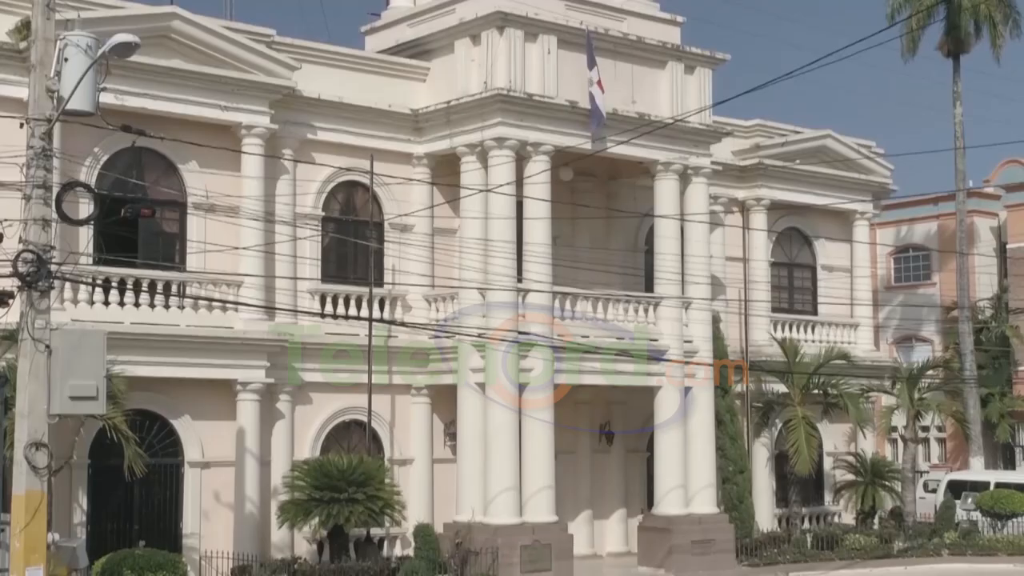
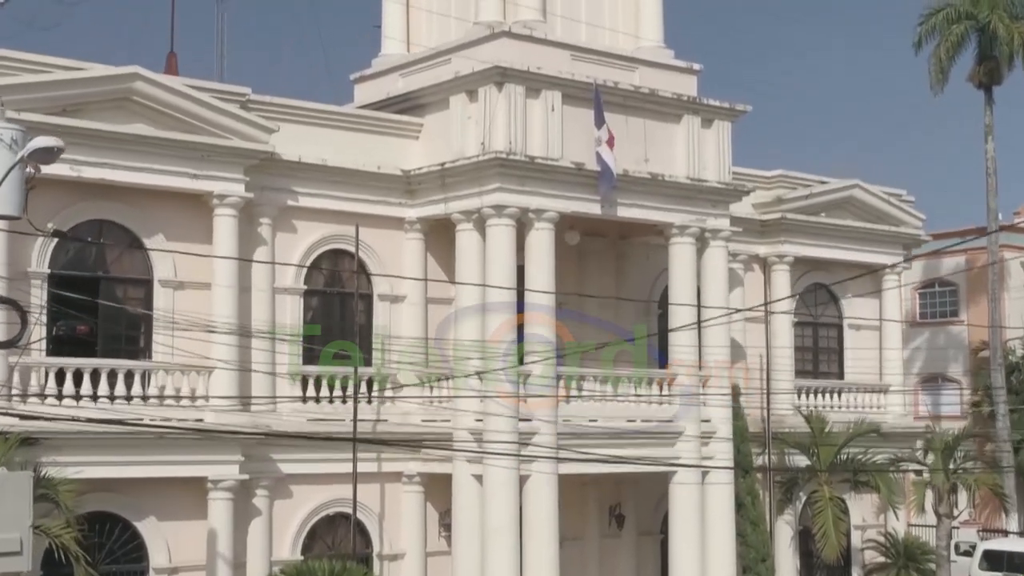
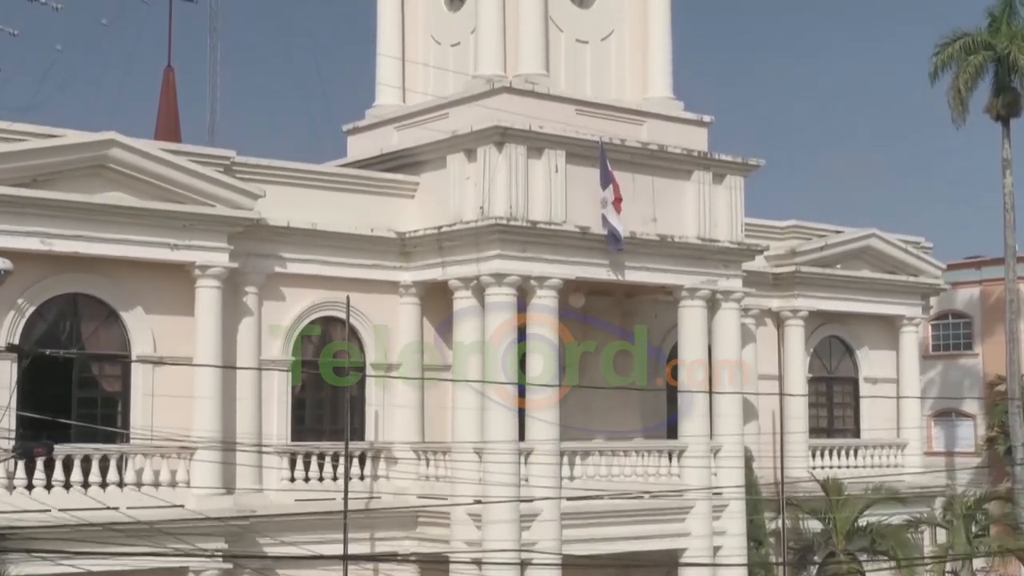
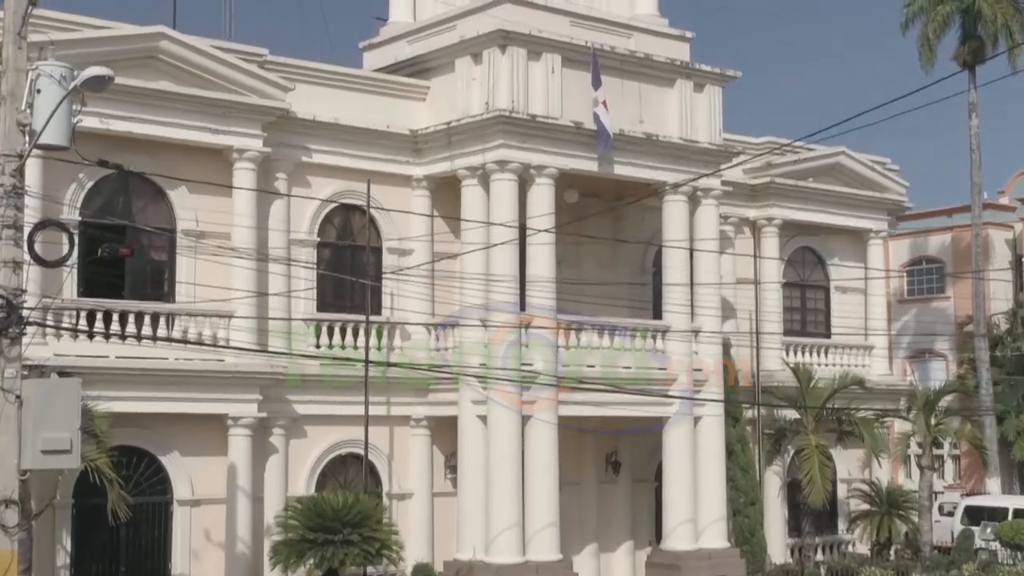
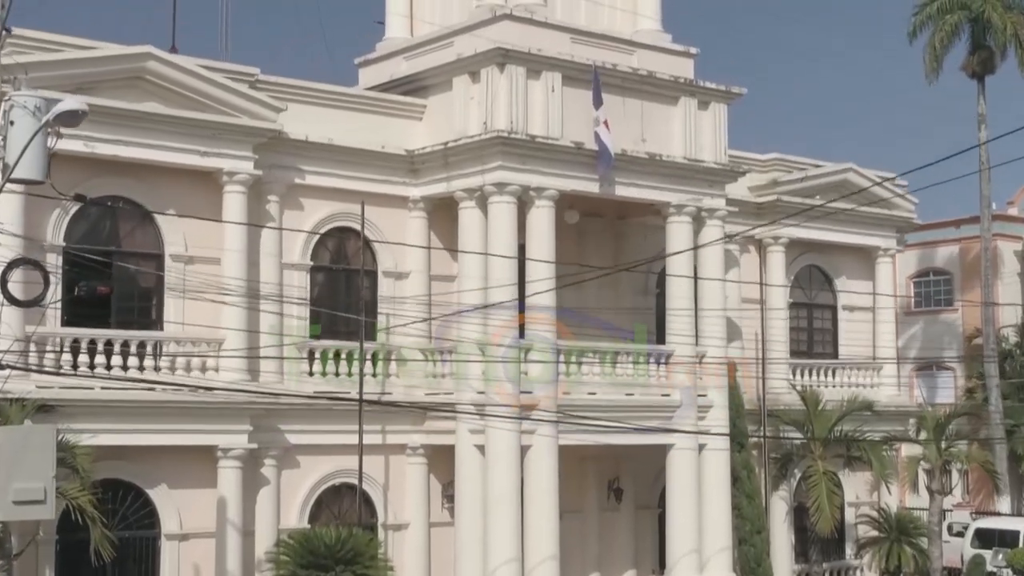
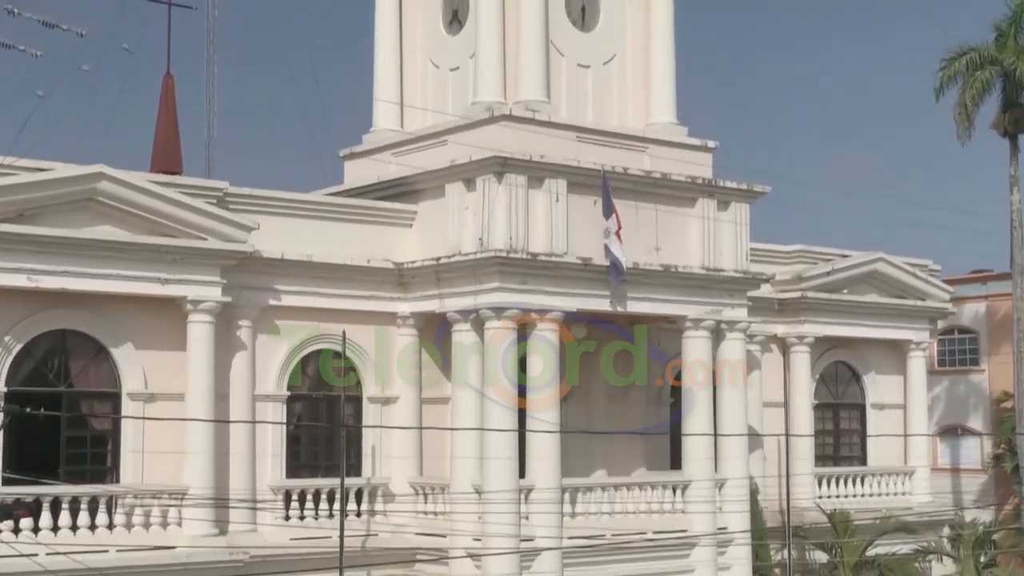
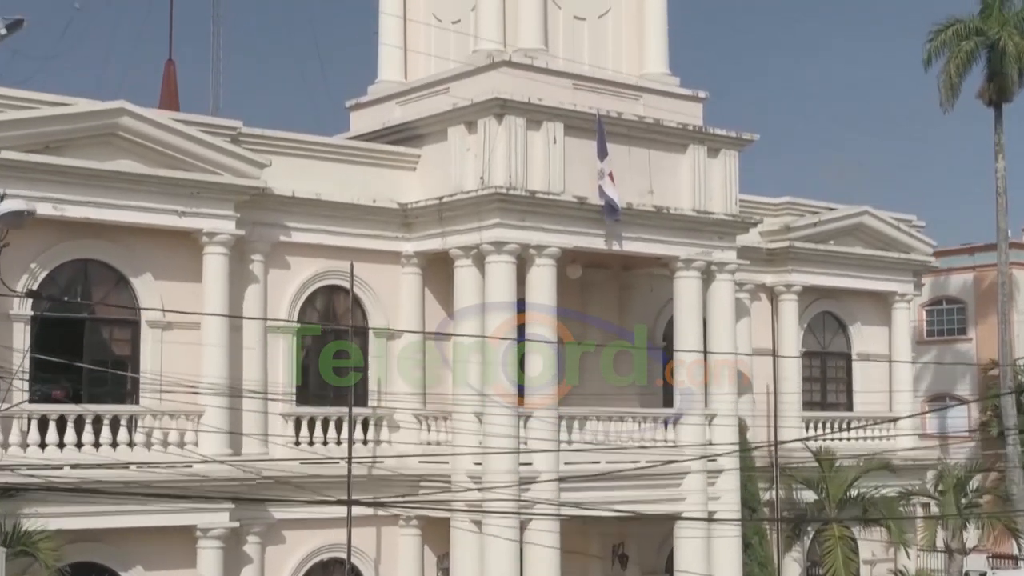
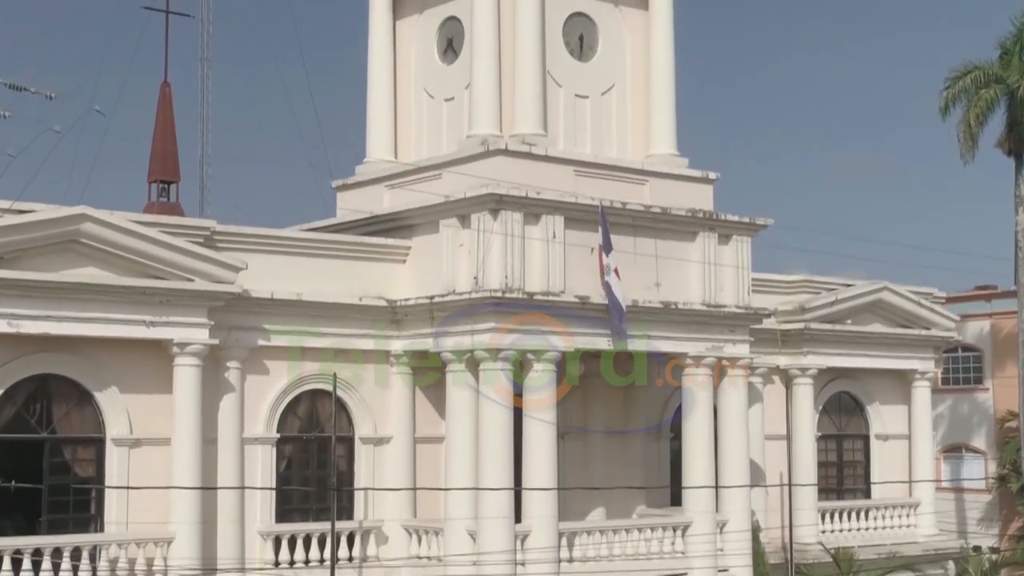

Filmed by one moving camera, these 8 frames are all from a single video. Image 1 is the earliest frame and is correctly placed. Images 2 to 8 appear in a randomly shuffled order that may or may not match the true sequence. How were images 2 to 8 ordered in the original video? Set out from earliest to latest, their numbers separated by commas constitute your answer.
4, 5, 2, 7, 3, 6, 8
